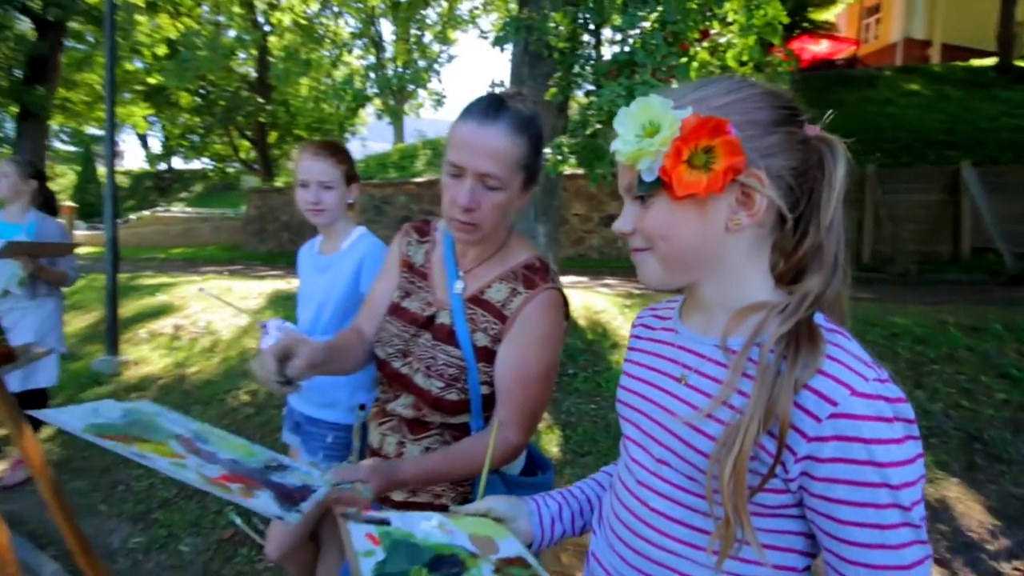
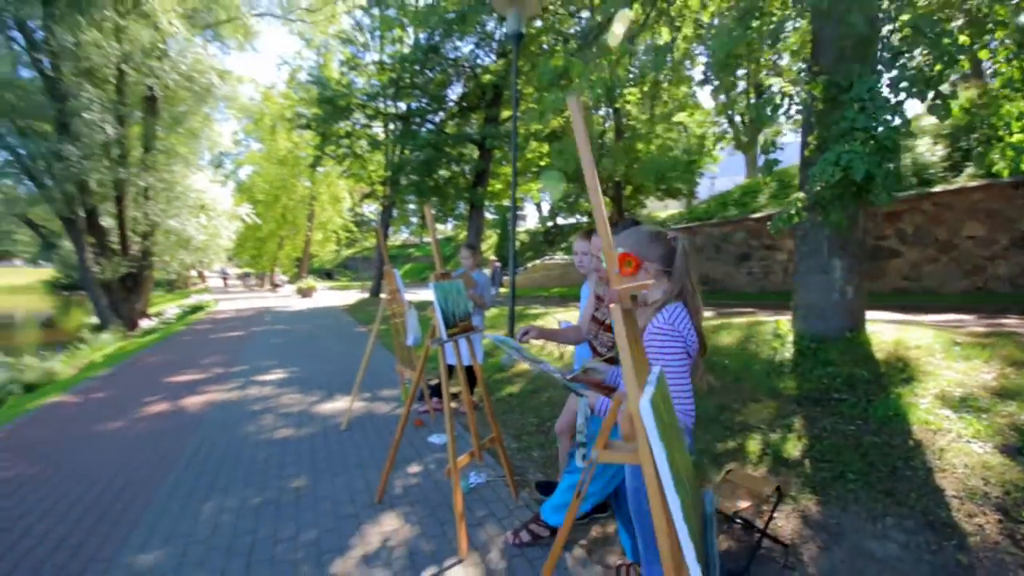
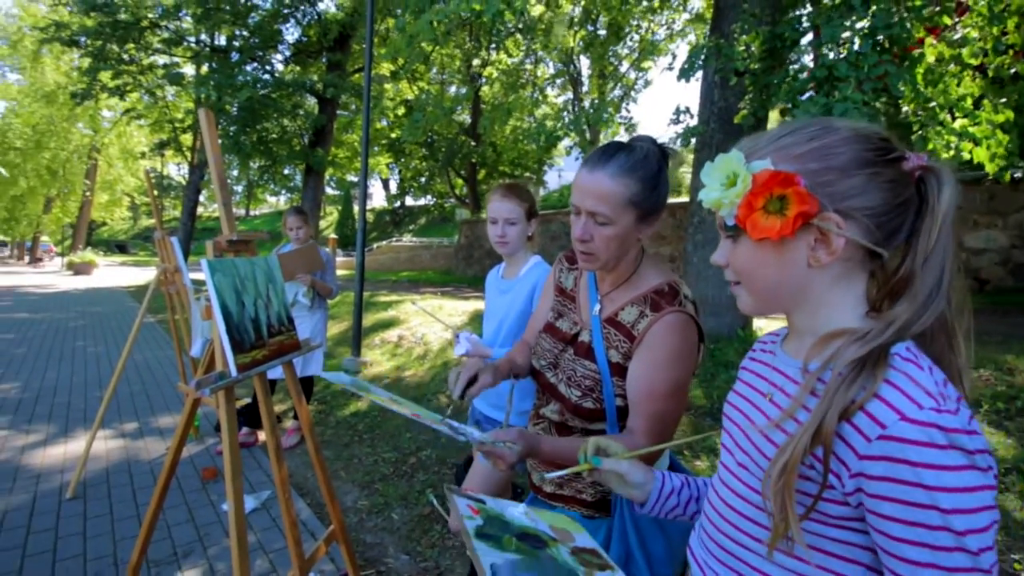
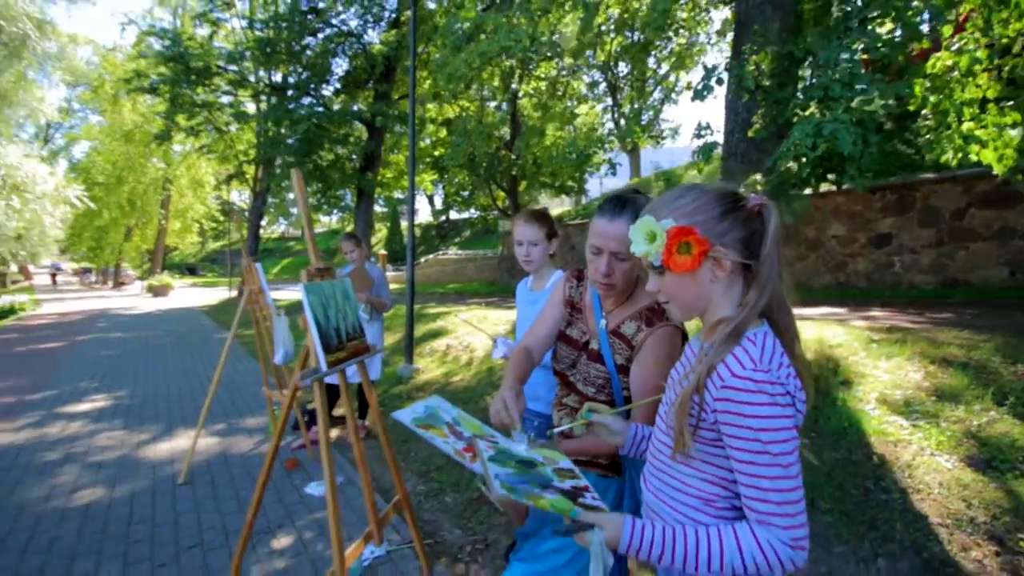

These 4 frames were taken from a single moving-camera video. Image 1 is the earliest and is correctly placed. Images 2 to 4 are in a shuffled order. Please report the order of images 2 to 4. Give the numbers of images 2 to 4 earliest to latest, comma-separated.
3, 4, 2
